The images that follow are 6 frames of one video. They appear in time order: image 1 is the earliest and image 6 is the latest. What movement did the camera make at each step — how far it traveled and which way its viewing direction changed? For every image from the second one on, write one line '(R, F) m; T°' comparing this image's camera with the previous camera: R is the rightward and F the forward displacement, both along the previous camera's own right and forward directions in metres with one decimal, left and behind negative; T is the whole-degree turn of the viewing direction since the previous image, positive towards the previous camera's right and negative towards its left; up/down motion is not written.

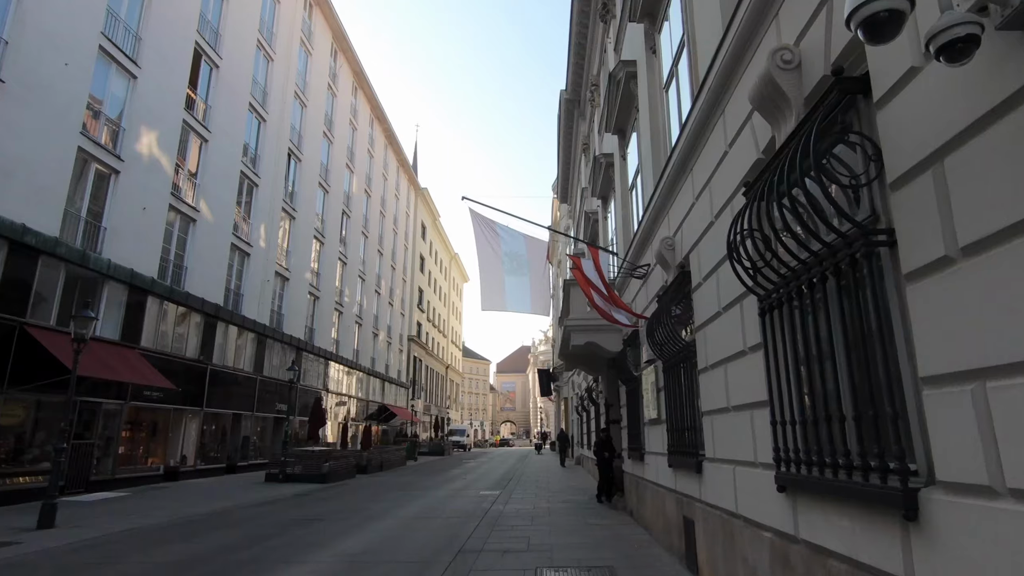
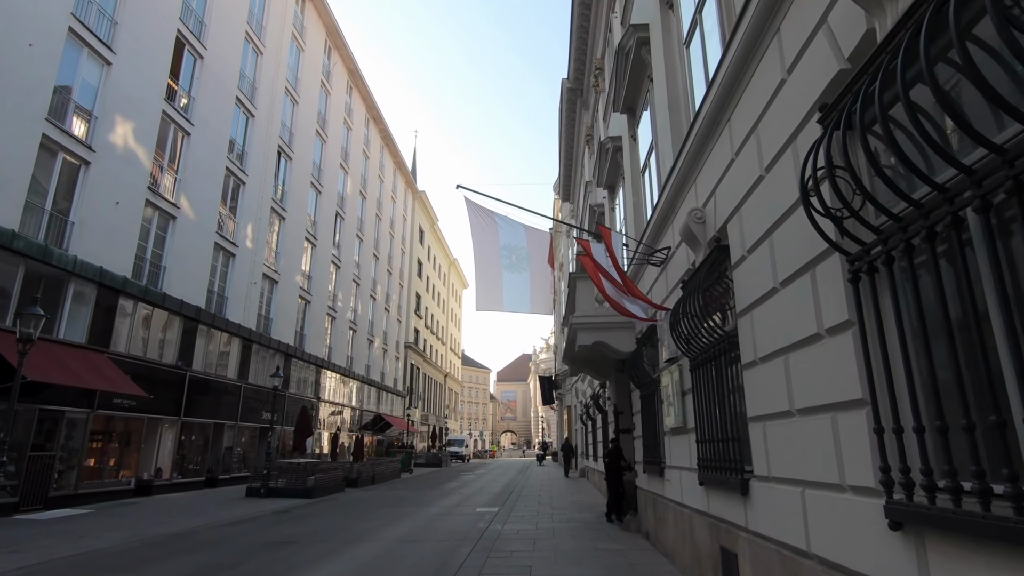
(0.0, +1.2) m; 0°
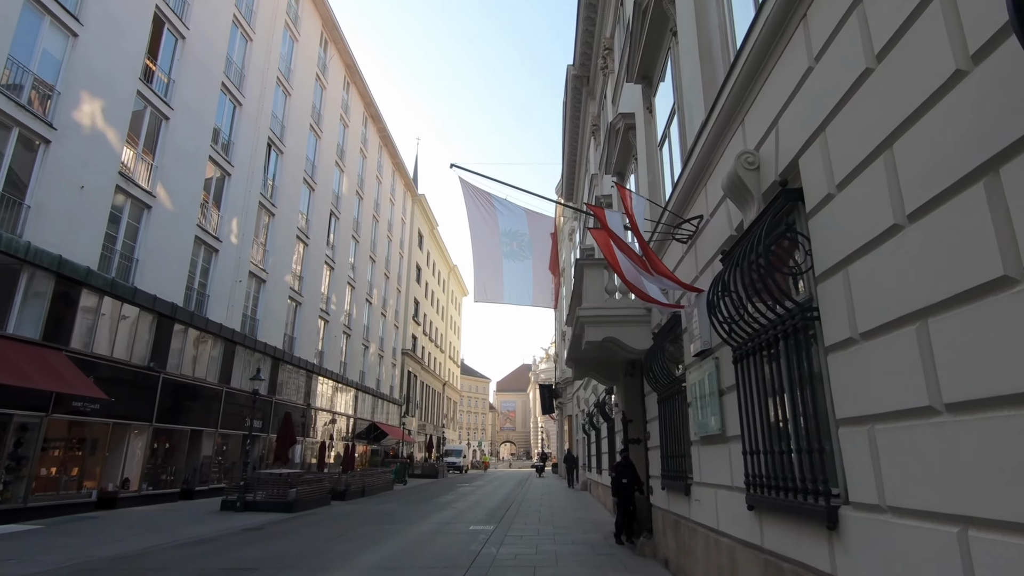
(0.0, +1.3) m; 0°
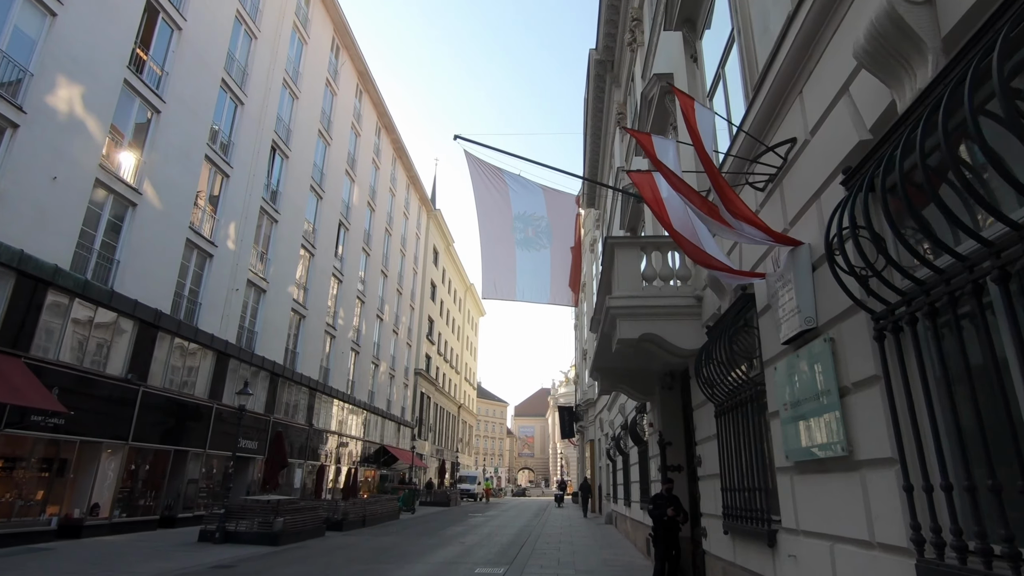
(+0.1, +1.8) m; -2°
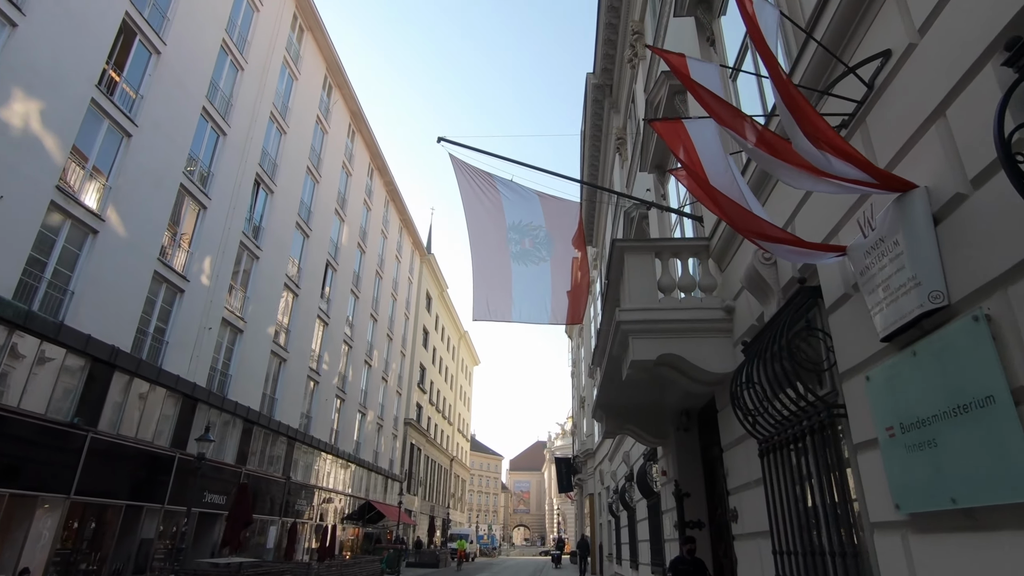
(+0.1, +1.3) m; 0°
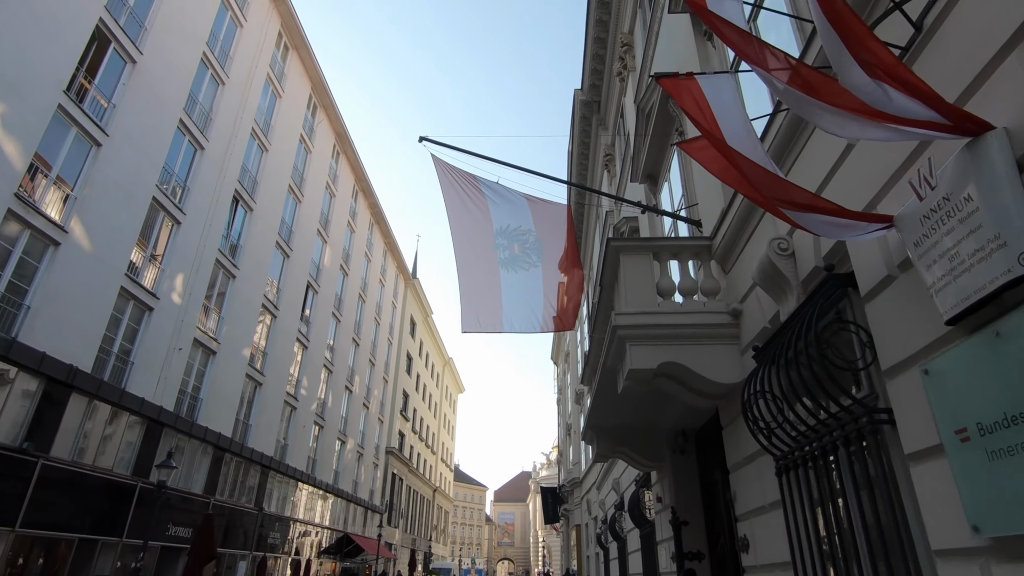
(0.0, +0.6) m; +1°
